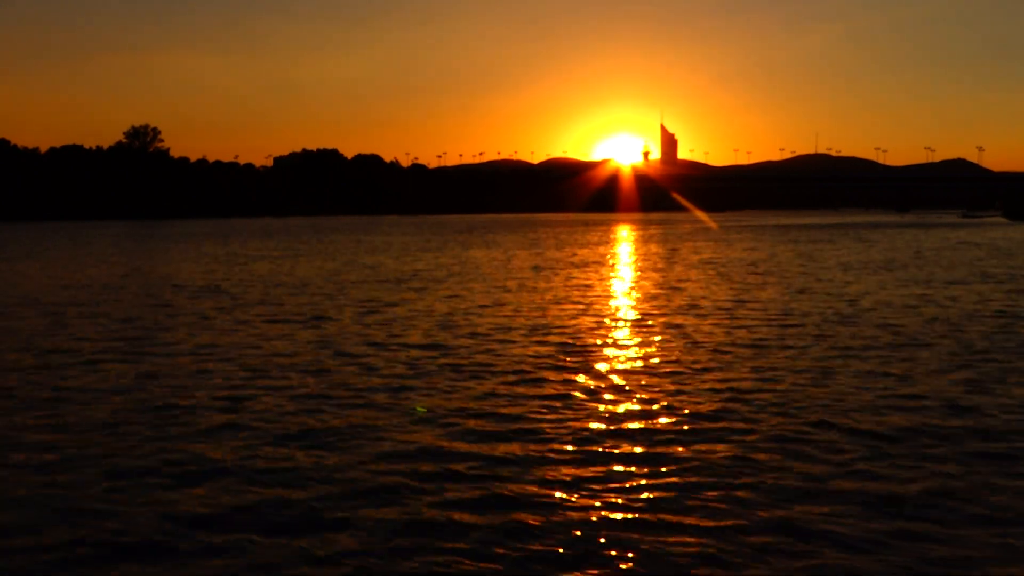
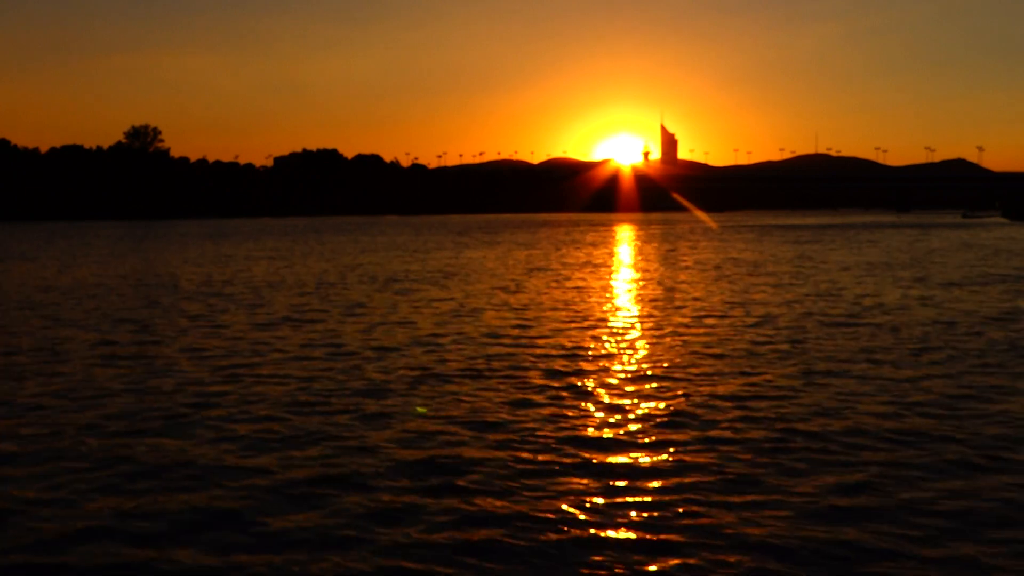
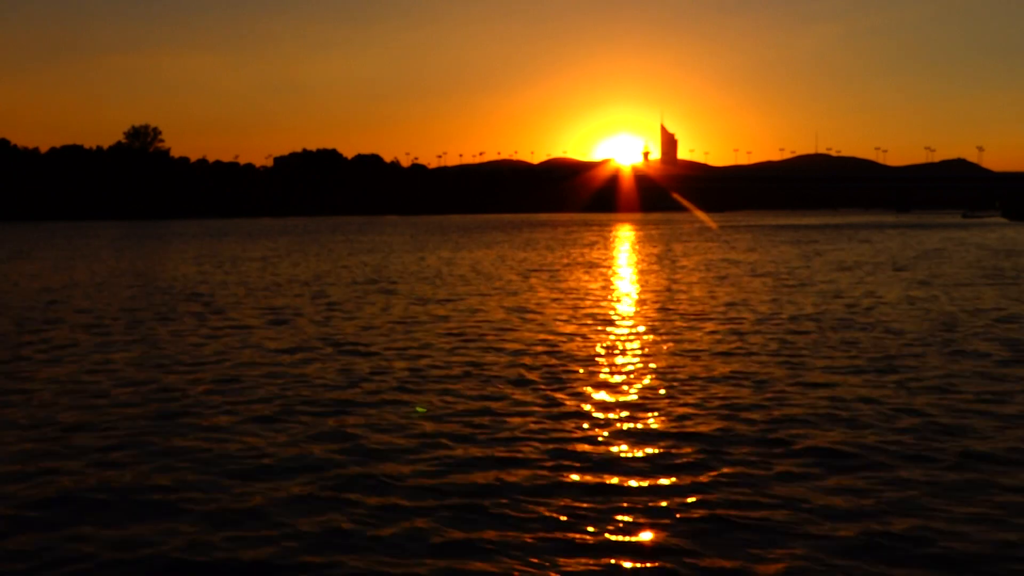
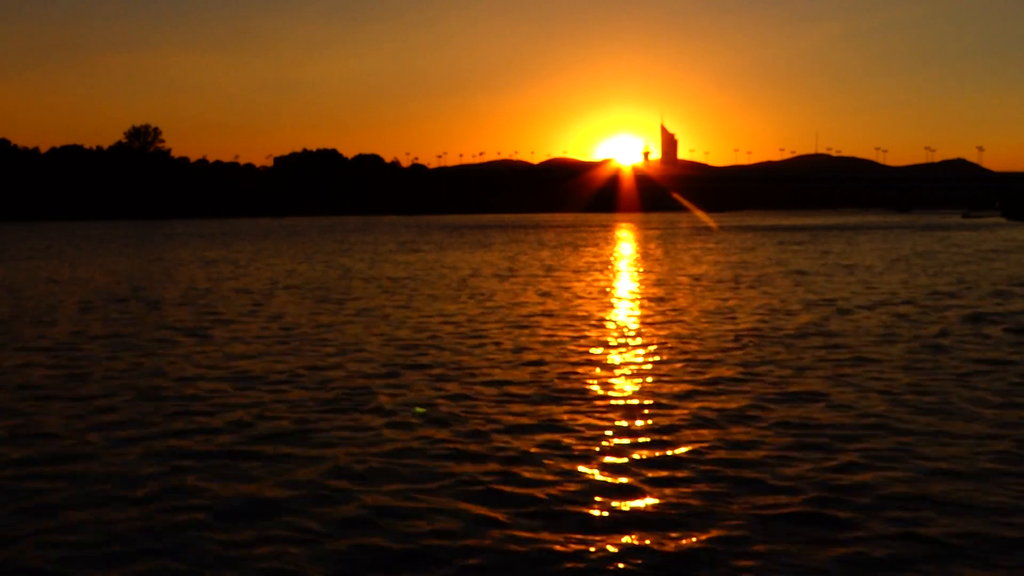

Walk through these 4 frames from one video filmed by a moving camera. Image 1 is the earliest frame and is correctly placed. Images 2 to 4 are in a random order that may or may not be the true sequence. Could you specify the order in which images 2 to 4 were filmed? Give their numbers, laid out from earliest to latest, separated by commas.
2, 3, 4
